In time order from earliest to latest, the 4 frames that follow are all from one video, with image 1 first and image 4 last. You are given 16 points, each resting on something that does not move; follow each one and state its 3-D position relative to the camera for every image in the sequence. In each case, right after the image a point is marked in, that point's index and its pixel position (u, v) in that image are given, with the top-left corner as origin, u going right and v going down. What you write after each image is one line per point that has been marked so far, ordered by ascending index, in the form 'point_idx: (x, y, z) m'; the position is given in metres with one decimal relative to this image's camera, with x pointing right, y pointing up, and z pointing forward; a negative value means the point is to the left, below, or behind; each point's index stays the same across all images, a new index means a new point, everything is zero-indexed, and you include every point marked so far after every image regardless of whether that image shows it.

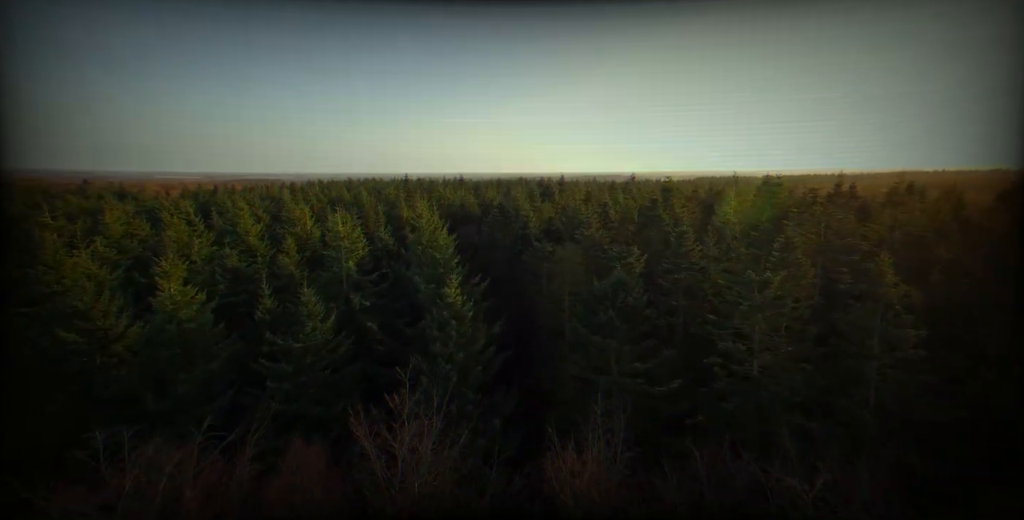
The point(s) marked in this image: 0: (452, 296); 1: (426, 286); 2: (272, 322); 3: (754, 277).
0: (-2.3, -1.4, +17.6) m
1: (-3.7, -1.2, +19.5) m
2: (-9.7, -2.5, +18.2) m
3: (+8.5, -0.6, +15.8) m
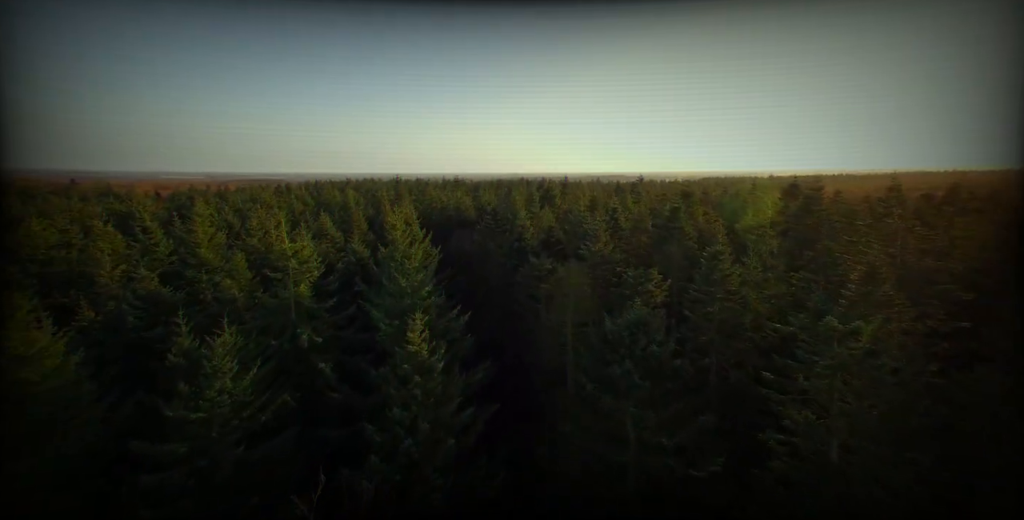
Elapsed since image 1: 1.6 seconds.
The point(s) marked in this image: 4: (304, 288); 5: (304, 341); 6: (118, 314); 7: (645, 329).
0: (-2.8, -2.4, +13.1) m
1: (-4.2, -2.1, +15.1) m
2: (-10.2, -3.4, +13.8) m
3: (+8.1, -1.6, +11.3) m
4: (-8.4, -1.1, +18.2) m
5: (-7.6, -3.0, +16.5) m
6: (-14.9, -2.0, +17.1) m
7: (+4.0, -2.1, +13.6) m
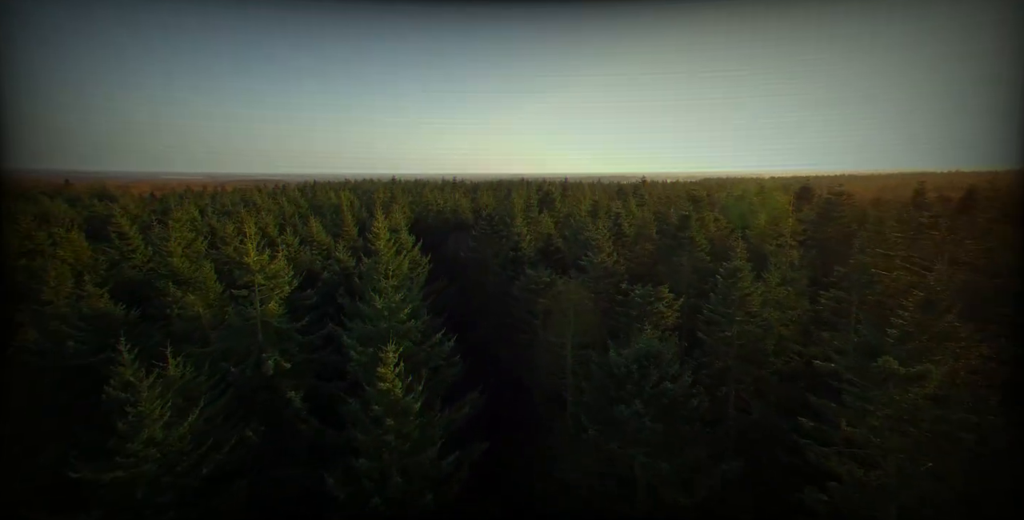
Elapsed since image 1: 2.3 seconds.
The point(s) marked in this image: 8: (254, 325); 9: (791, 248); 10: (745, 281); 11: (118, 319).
0: (-3.1, -2.9, +11.1) m
1: (-4.4, -2.7, +13.1) m
2: (-10.4, -4.0, +11.9) m
3: (+7.8, -2.2, +9.3) m
4: (-8.6, -1.7, +16.3) m
5: (-7.9, -3.5, +14.6) m
6: (-15.2, -2.6, +15.2) m
7: (+3.7, -2.6, +11.7) m
8: (-9.2, -2.3, +16.1) m
9: (+12.3, +0.5, +19.9) m
10: (+7.6, -0.7, +14.7) m
11: (-13.7, -2.1, +15.6) m
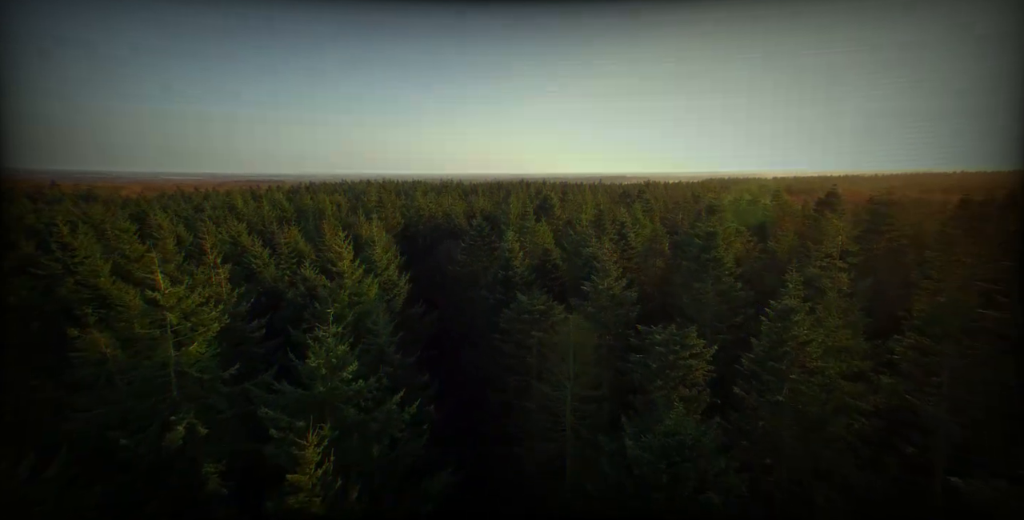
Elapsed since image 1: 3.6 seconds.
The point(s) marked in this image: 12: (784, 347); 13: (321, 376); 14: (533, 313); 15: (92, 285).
0: (-3.5, -3.8, +7.6) m
1: (-4.9, -3.6, +9.5) m
2: (-10.9, -4.9, +8.3) m
3: (+7.3, -3.1, +5.7) m
4: (-9.1, -2.6, +12.7) m
5: (-8.3, -4.5, +11.0) m
6: (-15.6, -3.5, +11.6) m
7: (+3.3, -3.6, +8.1) m
8: (-9.7, -3.3, +12.5) m
9: (+11.9, -0.4, +16.3) m
10: (+7.1, -1.6, +11.1) m
11: (-14.2, -3.0, +12.0) m
12: (+6.8, -2.2, +11.1) m
13: (-4.3, -2.7, +10.3) m
14: (+0.8, -2.0, +17.2) m
15: (-17.2, -1.2, +18.0) m
